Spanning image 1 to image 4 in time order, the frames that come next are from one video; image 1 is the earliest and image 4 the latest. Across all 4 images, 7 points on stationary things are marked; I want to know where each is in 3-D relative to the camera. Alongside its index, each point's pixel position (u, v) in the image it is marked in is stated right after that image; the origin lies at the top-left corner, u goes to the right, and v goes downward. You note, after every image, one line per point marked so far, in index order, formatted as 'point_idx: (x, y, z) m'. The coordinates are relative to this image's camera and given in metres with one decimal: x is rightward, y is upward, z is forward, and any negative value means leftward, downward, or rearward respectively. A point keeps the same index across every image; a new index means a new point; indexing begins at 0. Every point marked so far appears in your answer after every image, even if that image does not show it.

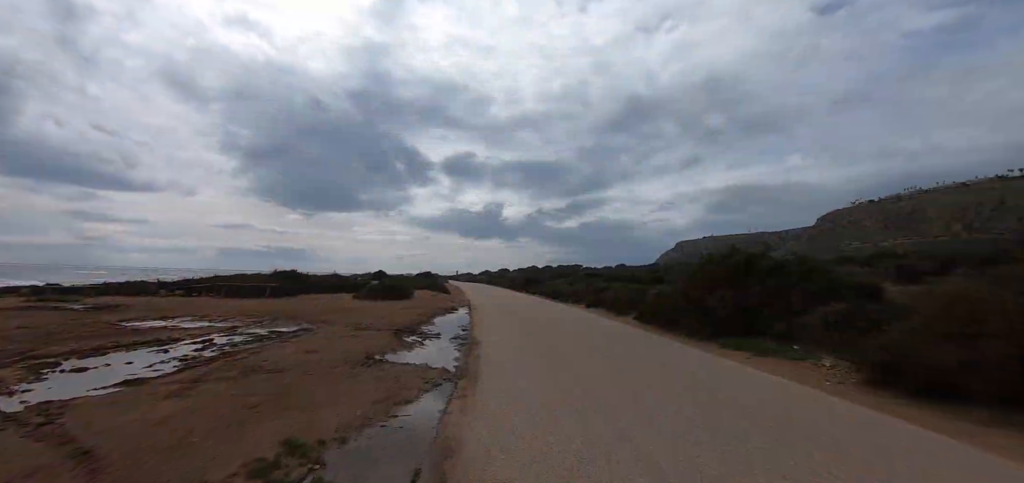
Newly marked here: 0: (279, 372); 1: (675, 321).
0: (-4.8, -2.7, +8.5) m
1: (+6.2, -2.9, +15.0) m
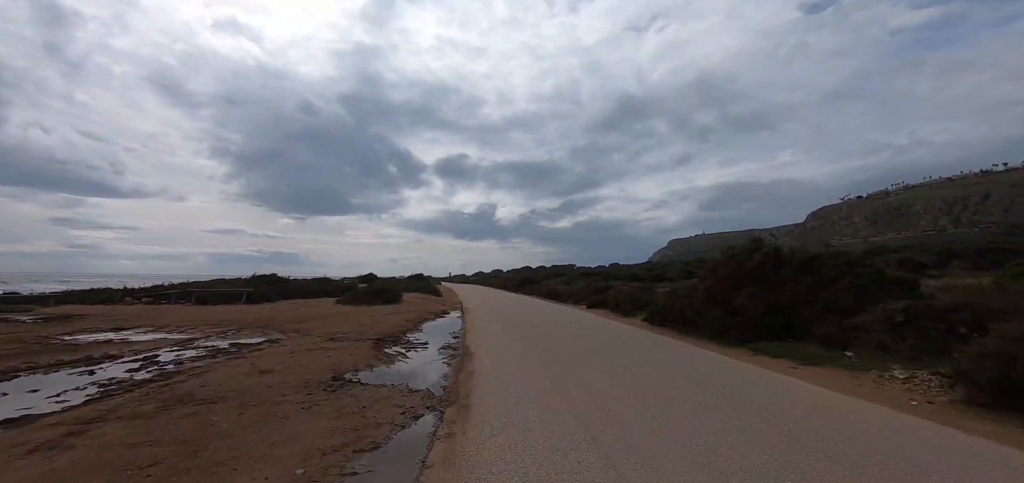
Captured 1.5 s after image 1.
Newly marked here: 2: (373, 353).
0: (-4.8, -2.6, +6.6) m
1: (+6.1, -2.7, +13.3) m
2: (-3.8, -3.0, +11.1) m
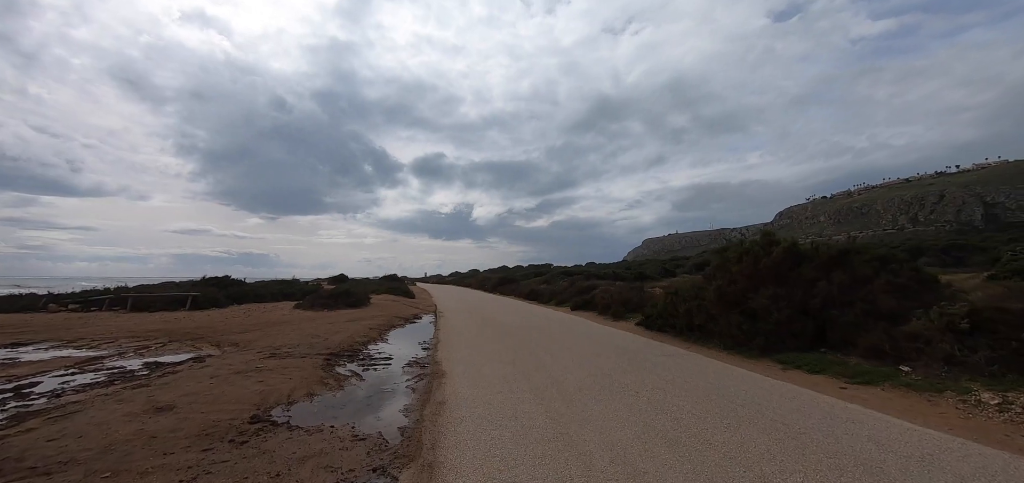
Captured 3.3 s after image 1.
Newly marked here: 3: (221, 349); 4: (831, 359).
0: (-5.0, -2.5, +4.3) m
1: (+5.6, -2.5, +11.6) m
2: (-4.2, -2.9, +8.9) m
3: (-8.7, -3.2, +12.3) m
4: (+6.5, -2.4, +8.5) m
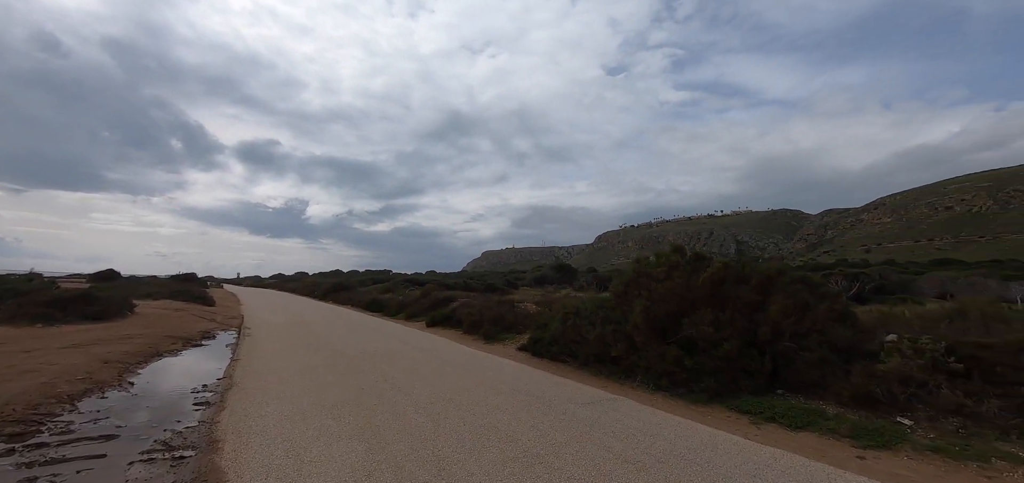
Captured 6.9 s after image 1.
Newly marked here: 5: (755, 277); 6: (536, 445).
0: (-4.6, -1.8, -1.3) m
1: (+2.6, -2.7, +9.3) m
2: (-5.5, -2.4, +3.3) m
3: (-11.0, -2.4, +4.8) m
4: (+4.7, -2.7, +6.7) m
5: (+5.2, -0.8, +8.7) m
6: (+0.4, -2.8, +5.6) m
